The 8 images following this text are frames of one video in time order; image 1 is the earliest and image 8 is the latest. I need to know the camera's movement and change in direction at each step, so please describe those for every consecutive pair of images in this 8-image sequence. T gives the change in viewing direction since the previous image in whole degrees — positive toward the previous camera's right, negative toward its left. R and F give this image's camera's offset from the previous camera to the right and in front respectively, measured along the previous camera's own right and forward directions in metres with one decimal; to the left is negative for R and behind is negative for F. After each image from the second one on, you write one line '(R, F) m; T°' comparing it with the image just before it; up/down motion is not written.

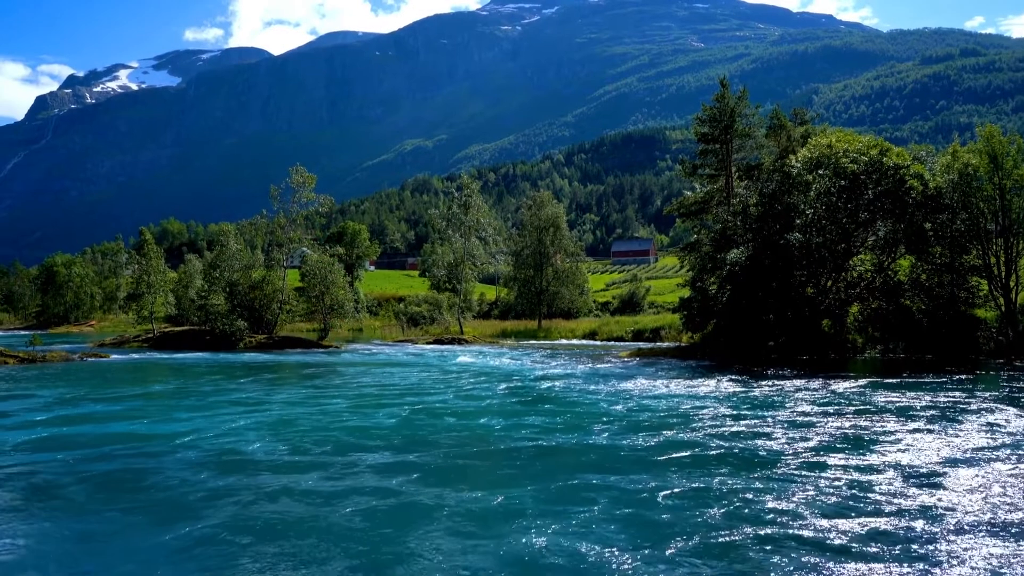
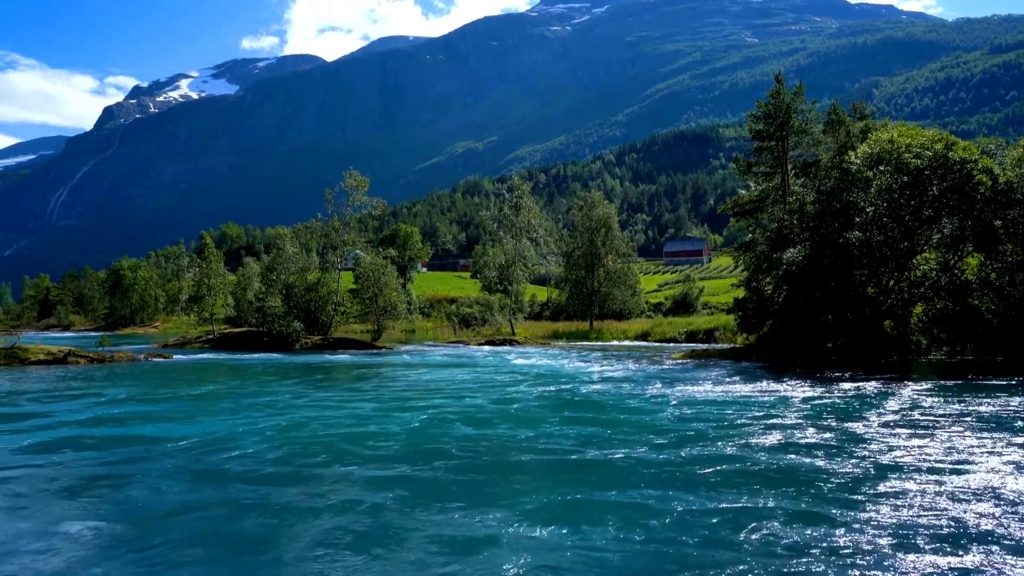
(0.0, +0.1) m; -4°
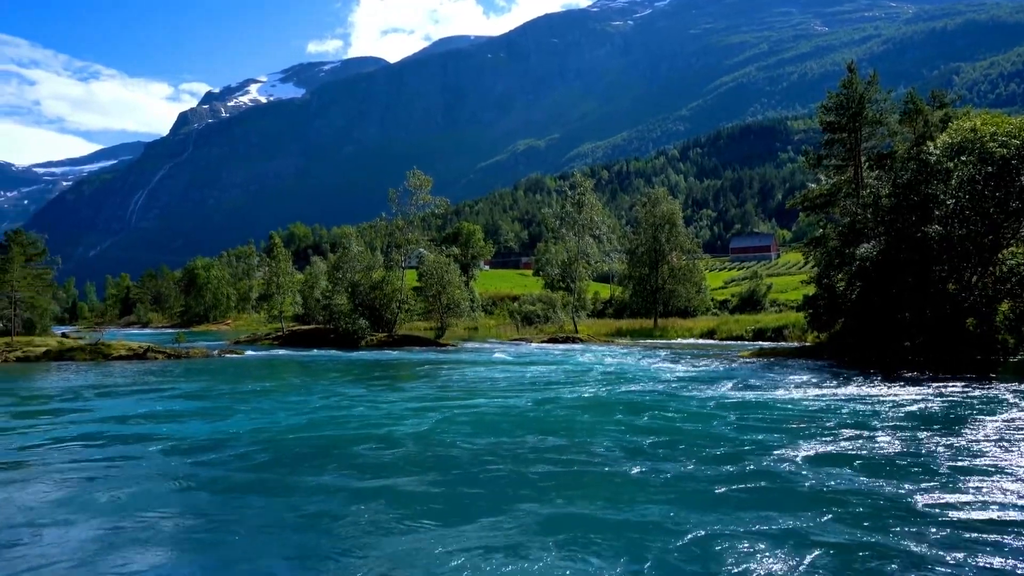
(+0.3, +0.6) m; -5°
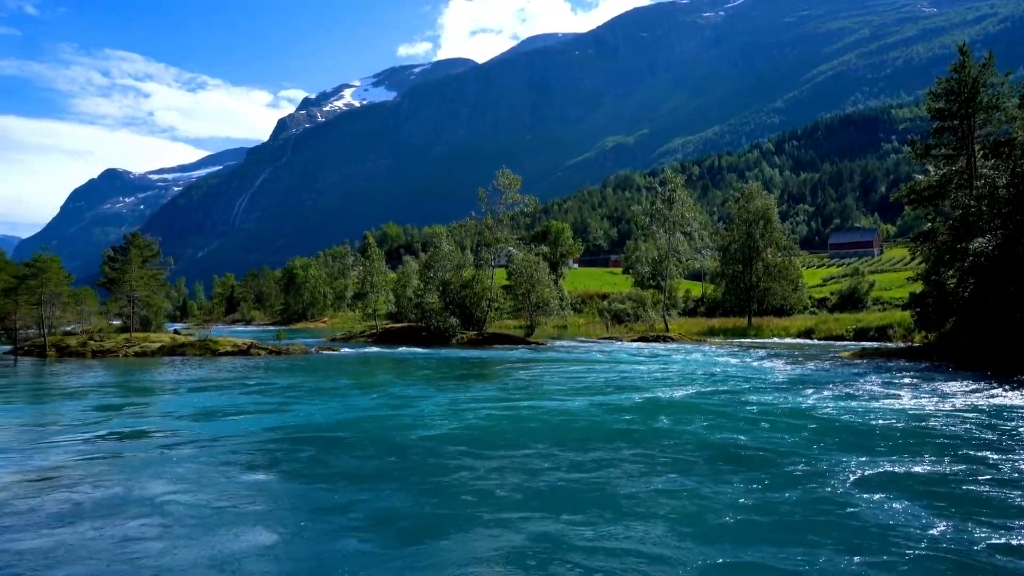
(+0.9, +0.1) m; -7°
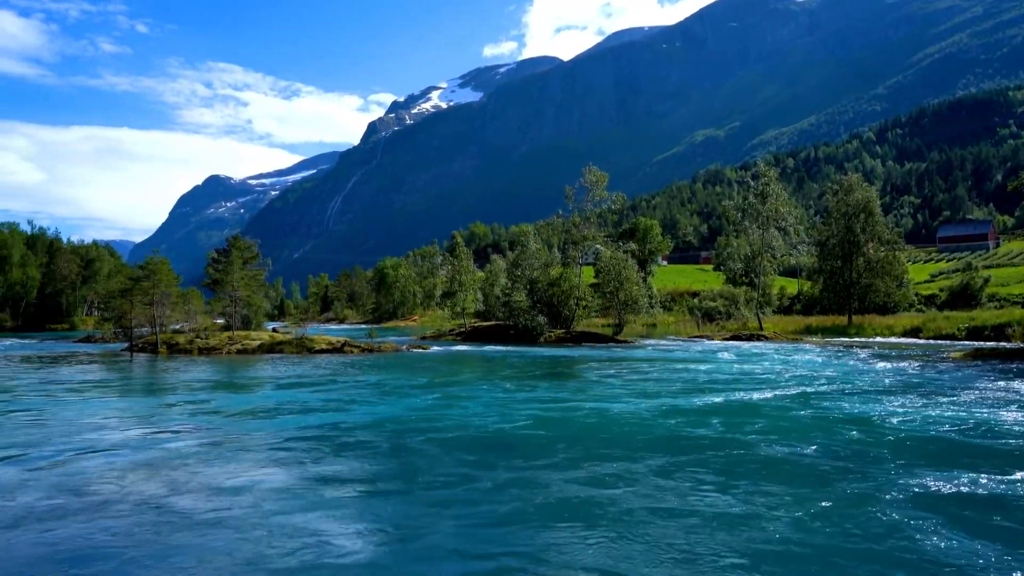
(+0.7, +0.6) m; -7°
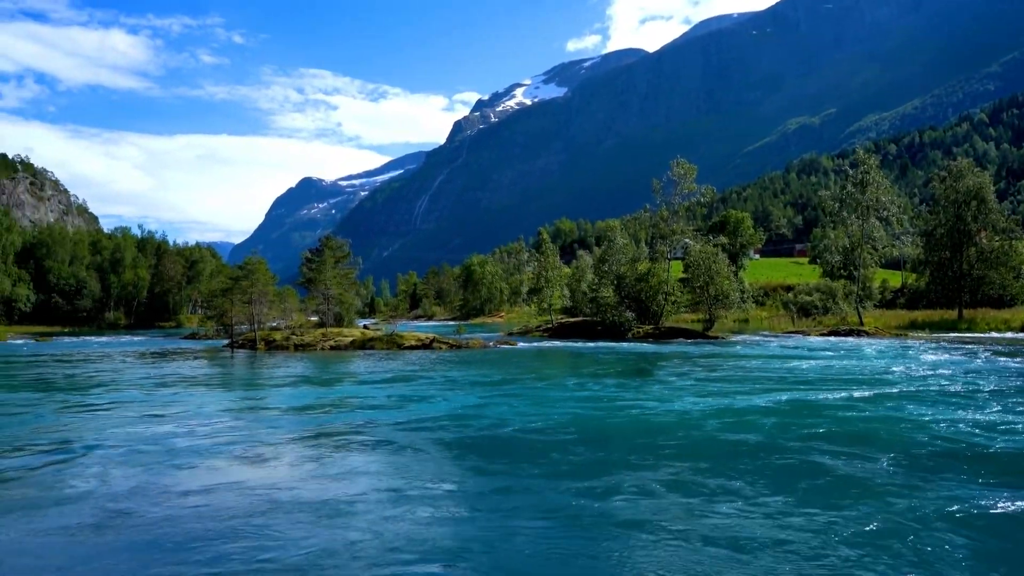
(+0.6, +0.5) m; -7°
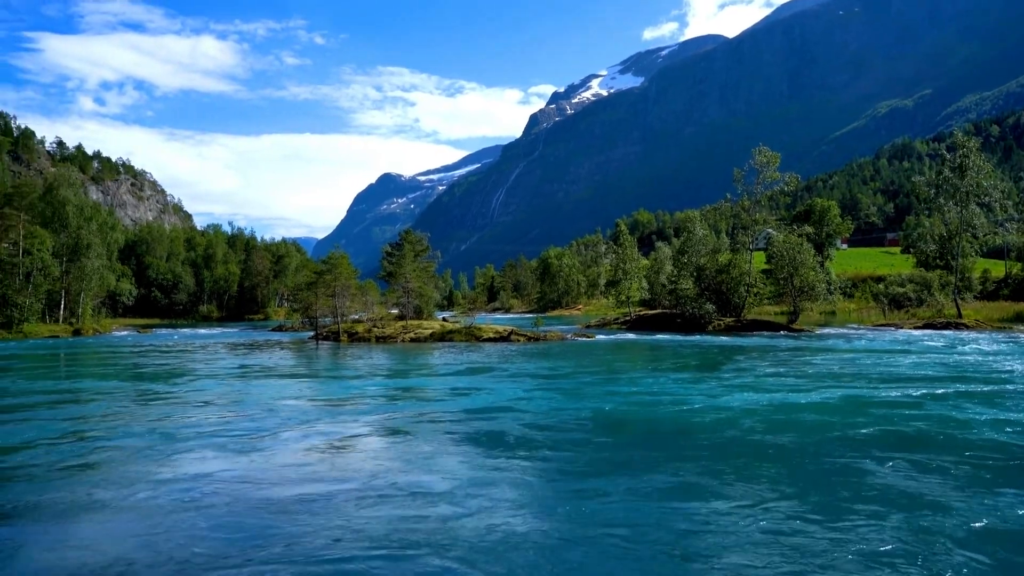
(+0.5, -0.2) m; -6°
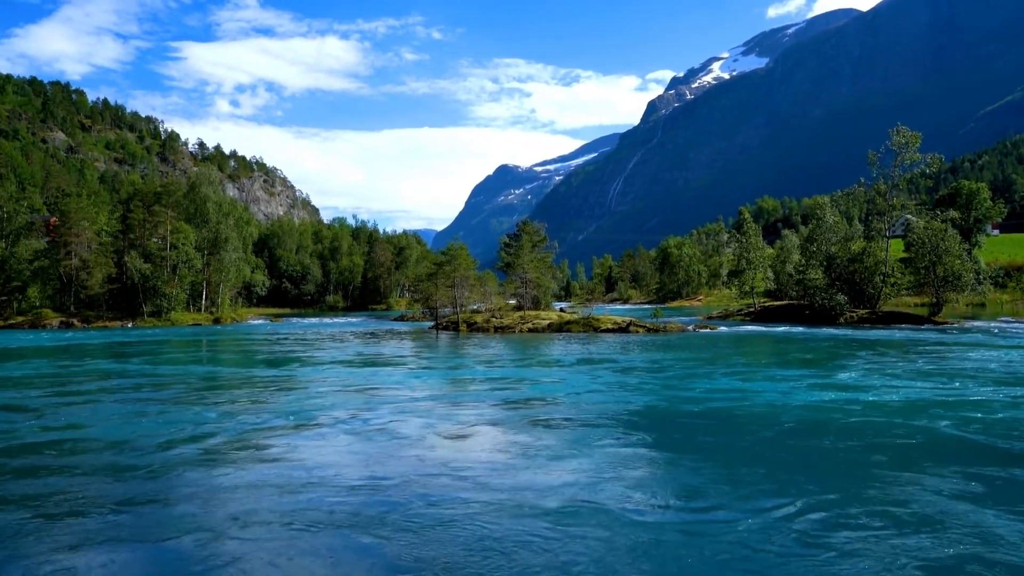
(+0.9, +0.6) m; -9°
